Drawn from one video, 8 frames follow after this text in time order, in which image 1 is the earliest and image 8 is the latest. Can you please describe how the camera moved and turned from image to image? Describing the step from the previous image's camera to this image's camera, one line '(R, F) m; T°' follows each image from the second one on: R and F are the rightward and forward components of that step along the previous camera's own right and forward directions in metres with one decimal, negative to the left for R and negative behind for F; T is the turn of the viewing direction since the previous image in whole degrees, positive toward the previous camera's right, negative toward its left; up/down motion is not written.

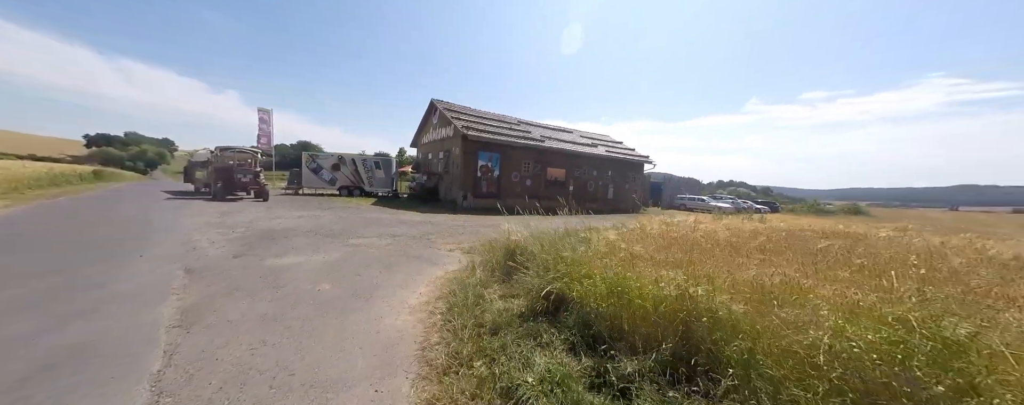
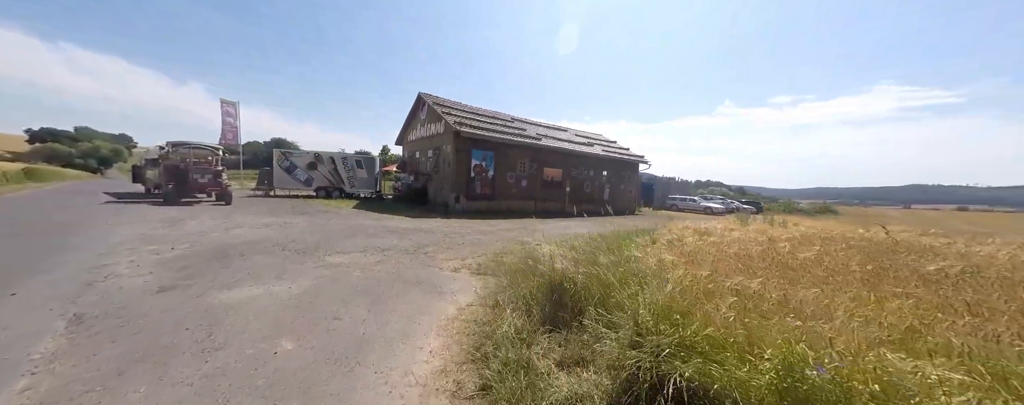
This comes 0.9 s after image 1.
(-0.6, +1.2) m; +3°
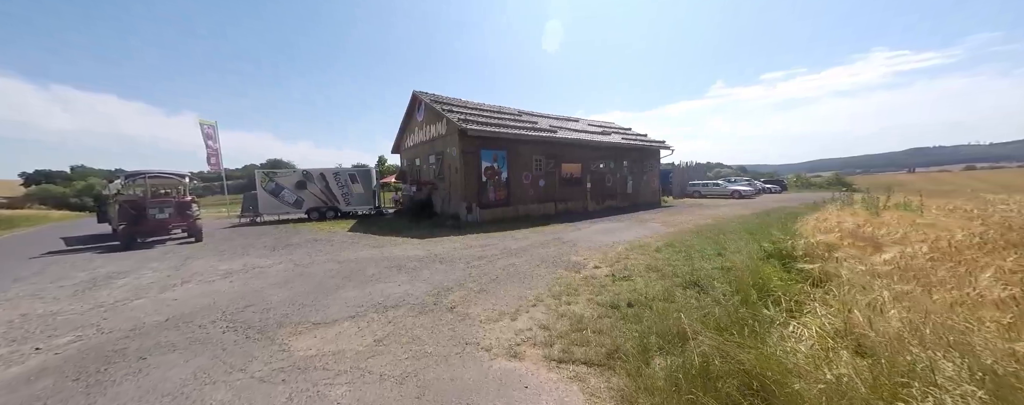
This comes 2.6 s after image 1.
(-0.8, +2.2) m; 0°
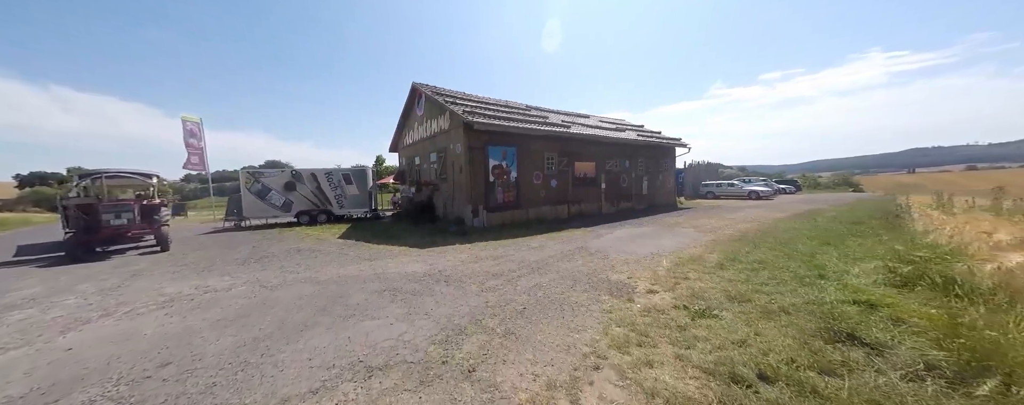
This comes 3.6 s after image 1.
(-0.4, +1.4) m; 0°
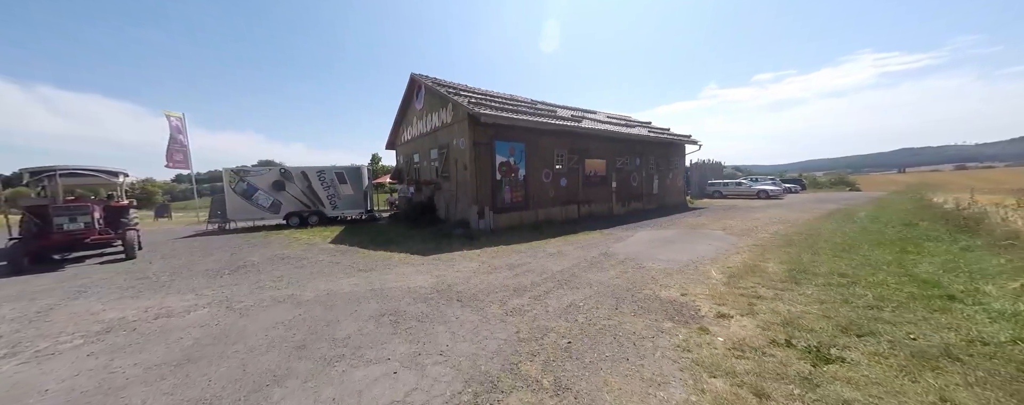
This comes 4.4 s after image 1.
(-0.5, +1.0) m; +1°
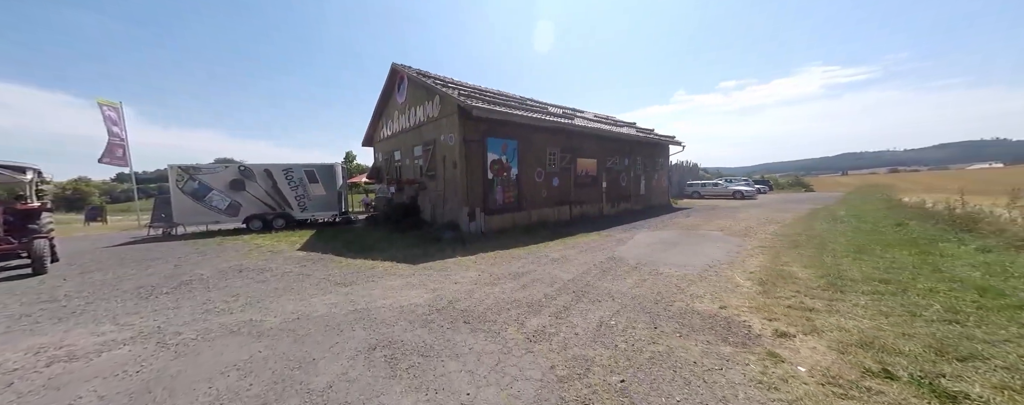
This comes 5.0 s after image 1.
(-0.5, +0.8) m; +4°
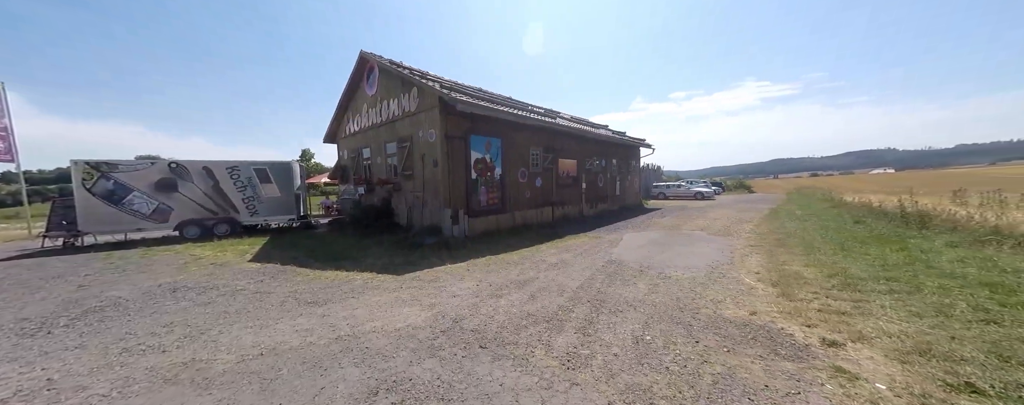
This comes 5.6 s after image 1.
(-0.6, +0.6) m; +7°
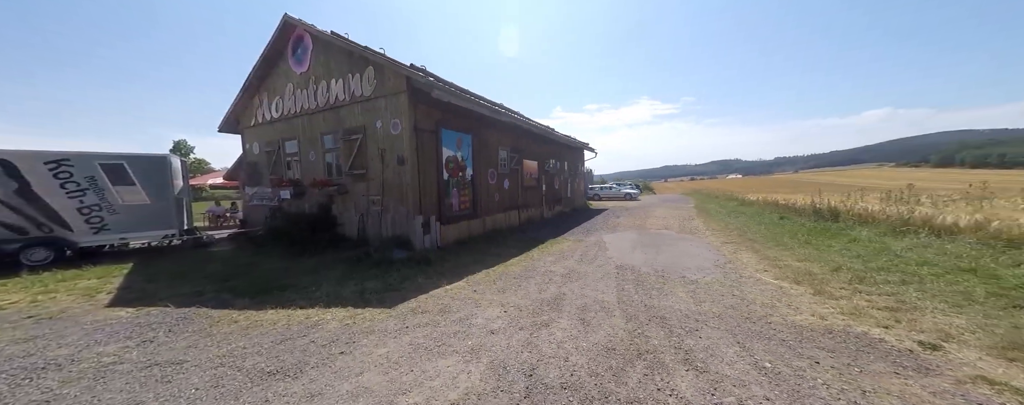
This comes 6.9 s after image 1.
(-1.5, +1.1) m; +15°
